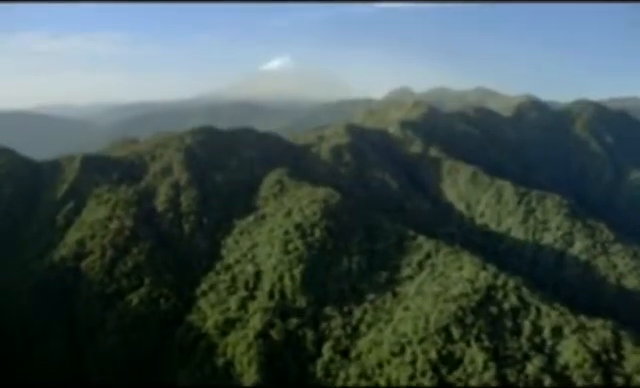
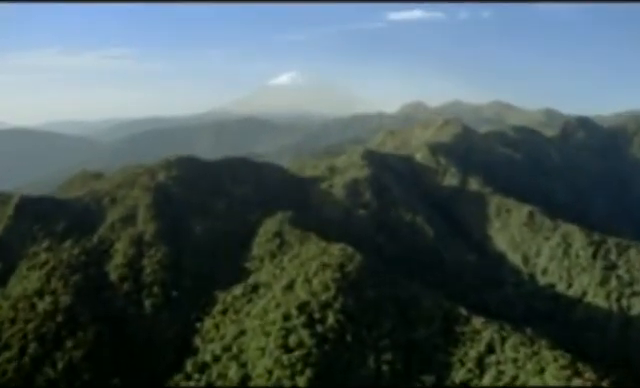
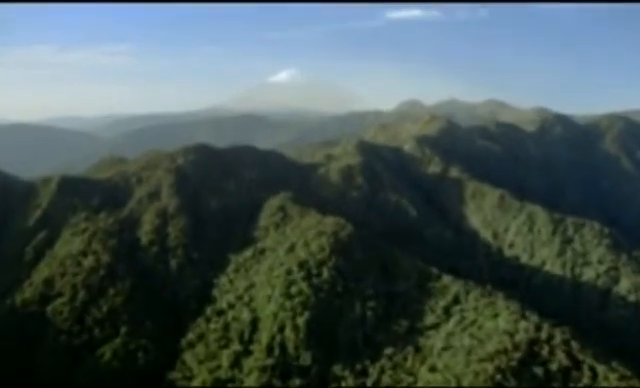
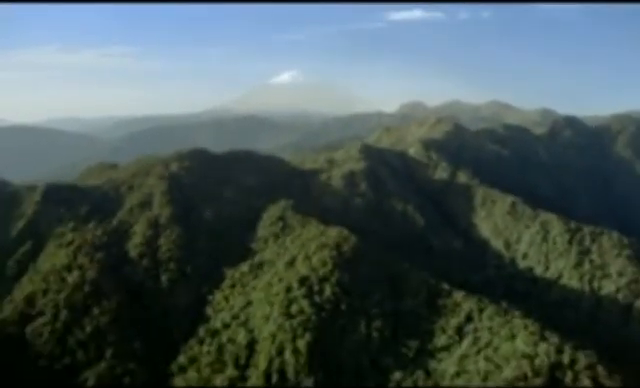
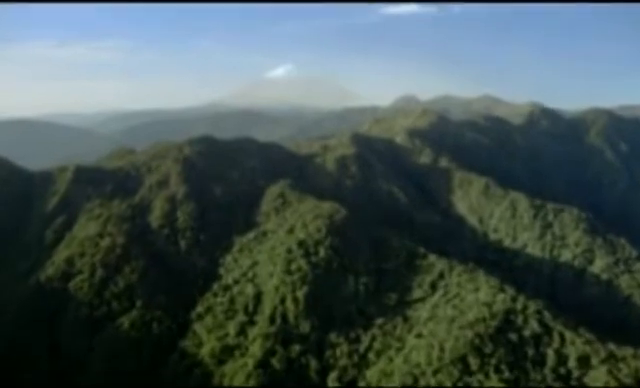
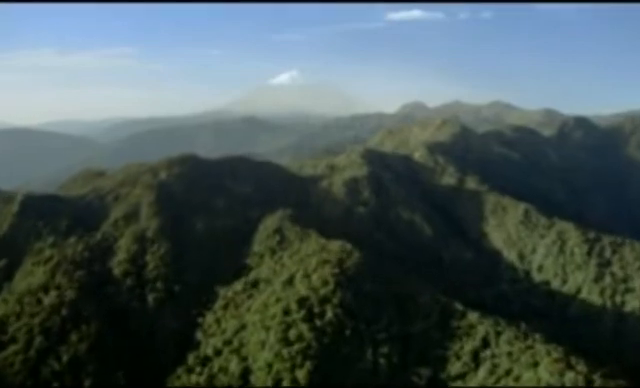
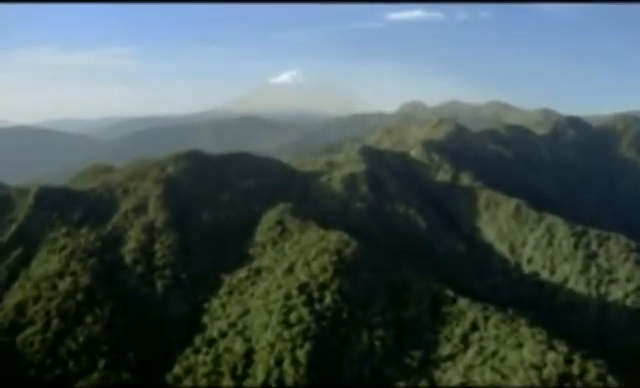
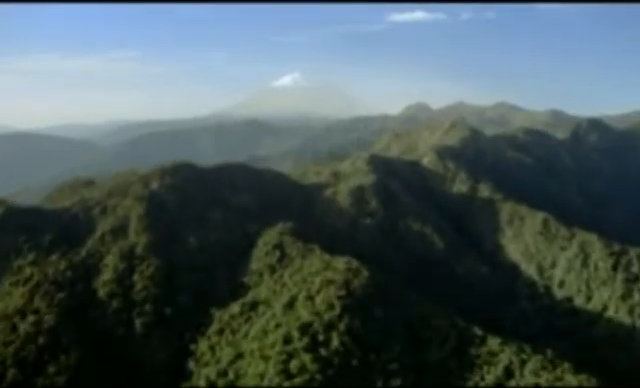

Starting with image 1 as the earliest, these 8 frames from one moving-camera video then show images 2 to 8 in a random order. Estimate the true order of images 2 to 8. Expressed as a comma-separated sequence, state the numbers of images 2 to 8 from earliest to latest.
5, 3, 7, 2, 4, 6, 8
